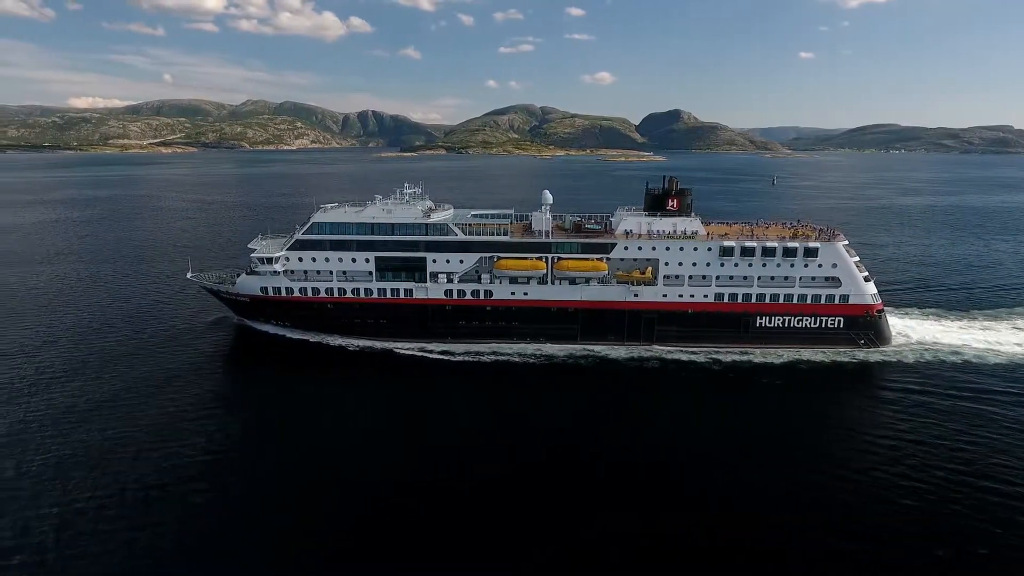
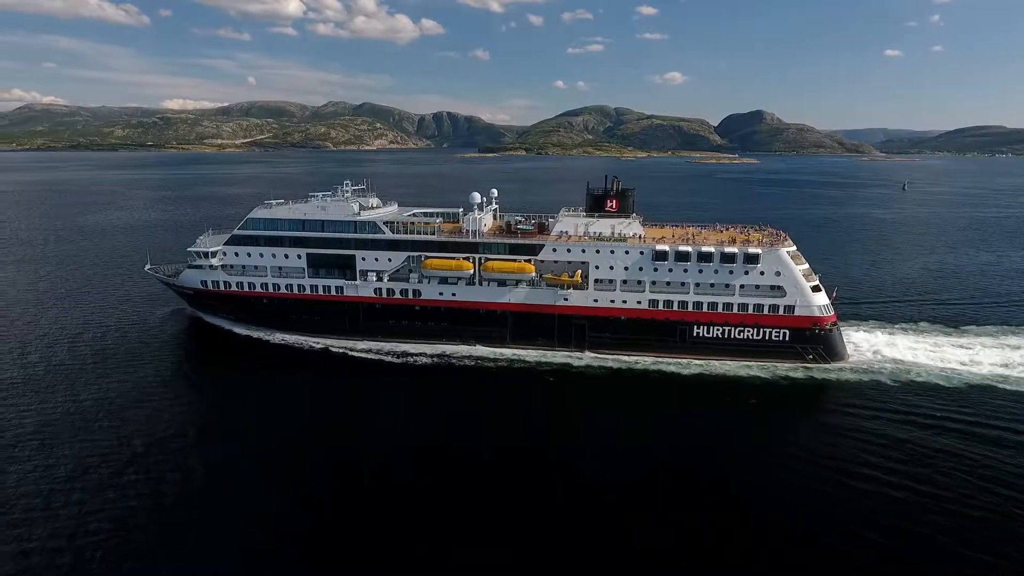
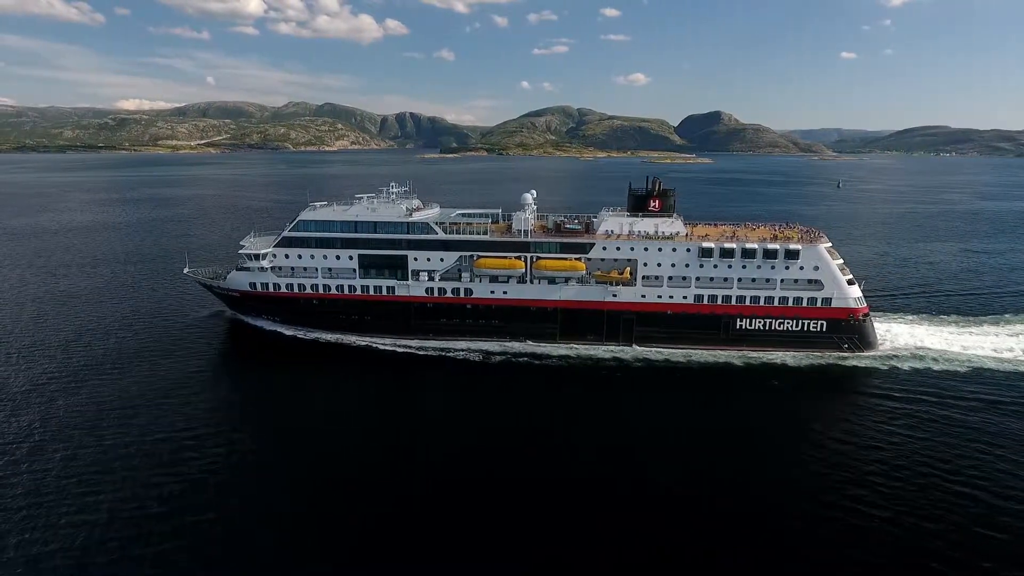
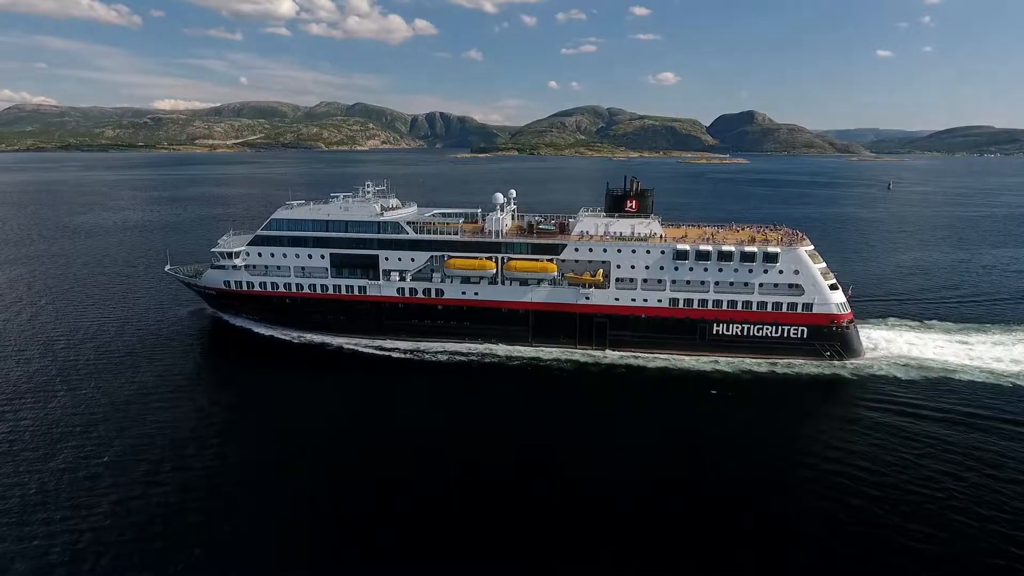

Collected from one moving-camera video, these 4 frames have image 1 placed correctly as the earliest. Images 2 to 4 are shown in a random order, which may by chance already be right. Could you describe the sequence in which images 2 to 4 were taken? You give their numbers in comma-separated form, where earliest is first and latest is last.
3, 4, 2
